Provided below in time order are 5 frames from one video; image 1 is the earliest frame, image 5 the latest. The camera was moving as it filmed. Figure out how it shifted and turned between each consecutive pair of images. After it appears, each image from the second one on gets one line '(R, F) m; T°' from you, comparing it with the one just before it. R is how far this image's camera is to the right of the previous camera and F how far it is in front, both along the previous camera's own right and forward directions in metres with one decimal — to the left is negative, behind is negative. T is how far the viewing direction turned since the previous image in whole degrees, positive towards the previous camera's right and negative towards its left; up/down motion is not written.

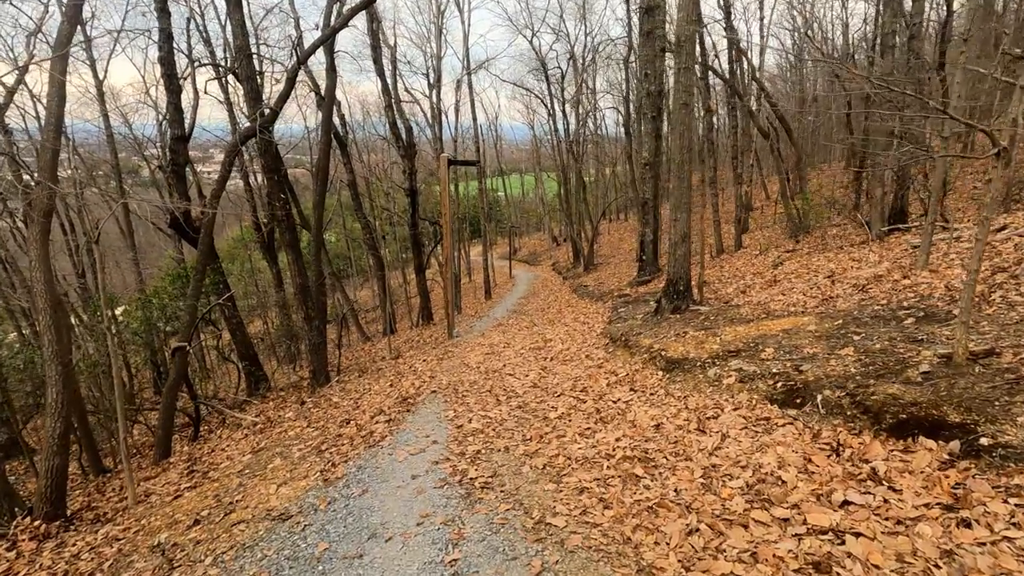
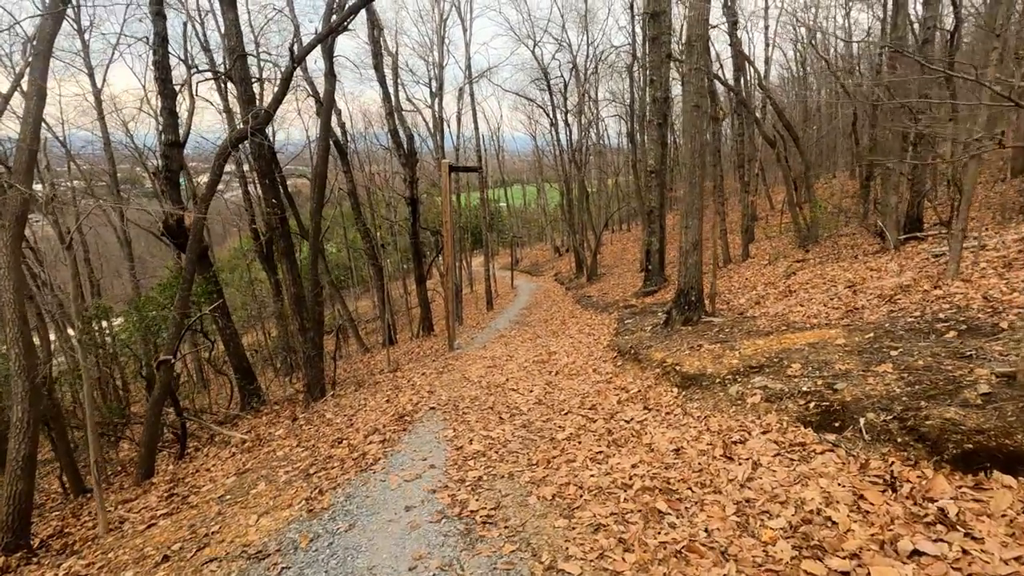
(0.0, +0.4) m; 0°
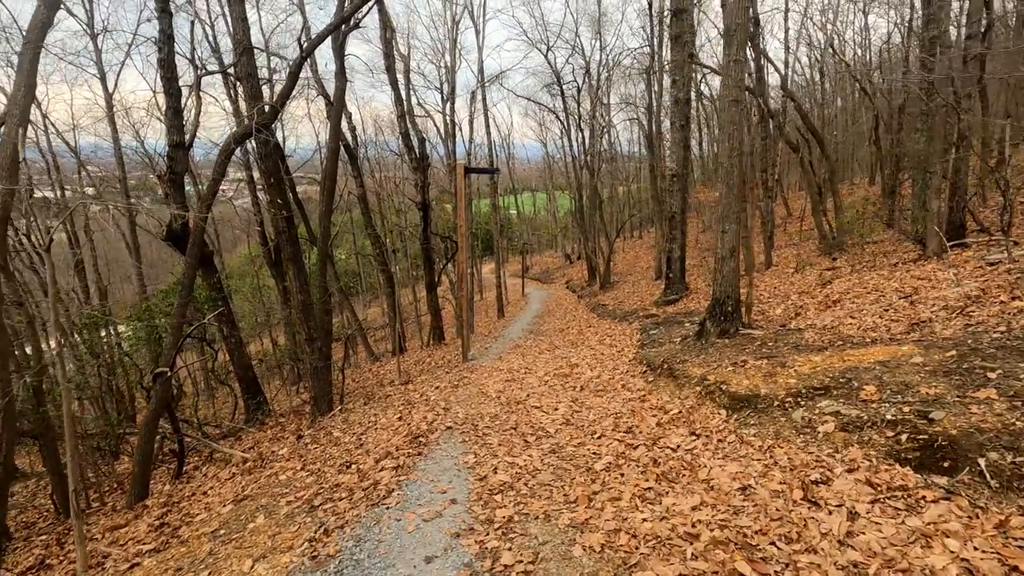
(-0.2, +0.6) m; -1°
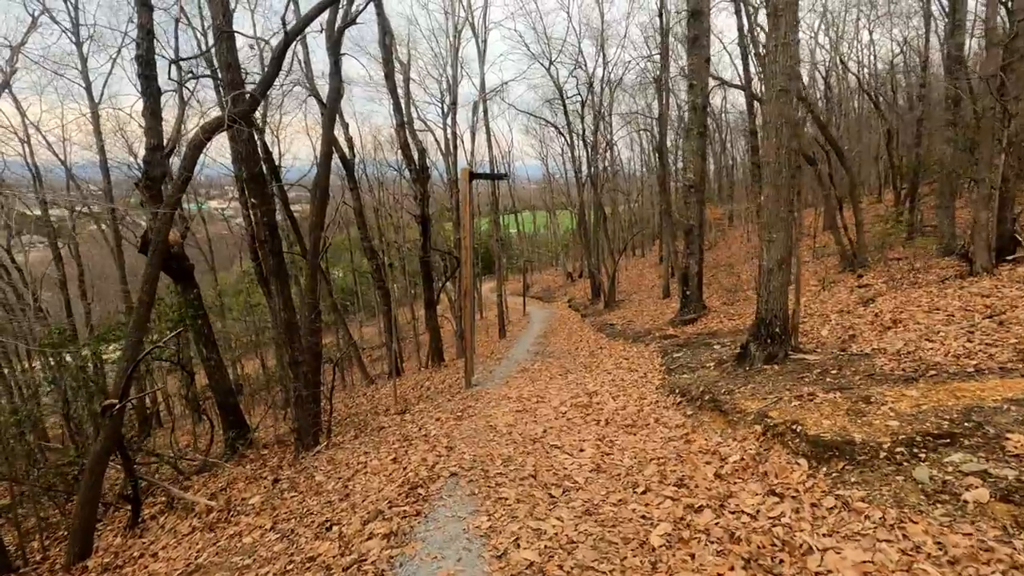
(-0.2, +1.1) m; 0°
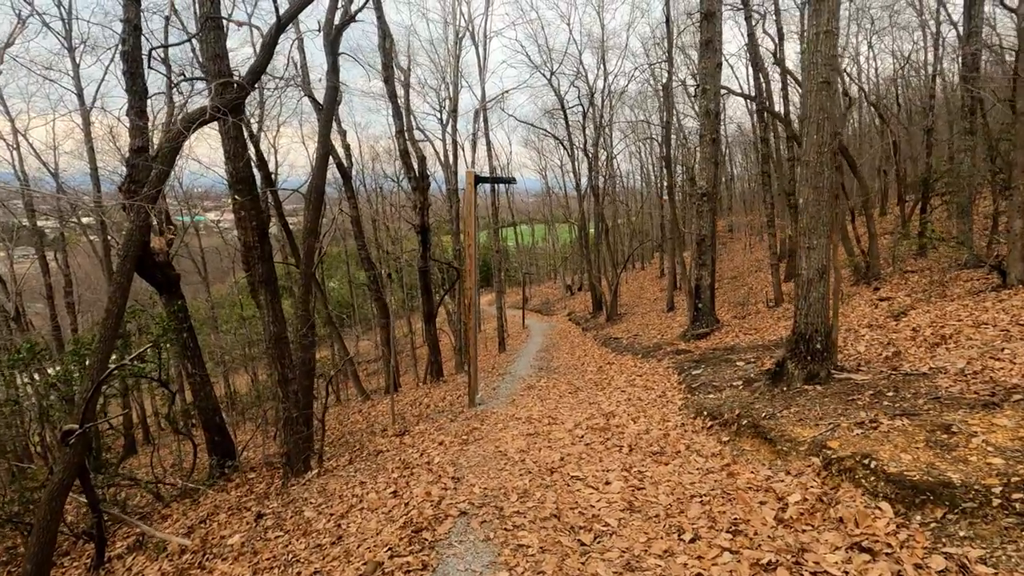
(-0.2, +0.7) m; 0°
